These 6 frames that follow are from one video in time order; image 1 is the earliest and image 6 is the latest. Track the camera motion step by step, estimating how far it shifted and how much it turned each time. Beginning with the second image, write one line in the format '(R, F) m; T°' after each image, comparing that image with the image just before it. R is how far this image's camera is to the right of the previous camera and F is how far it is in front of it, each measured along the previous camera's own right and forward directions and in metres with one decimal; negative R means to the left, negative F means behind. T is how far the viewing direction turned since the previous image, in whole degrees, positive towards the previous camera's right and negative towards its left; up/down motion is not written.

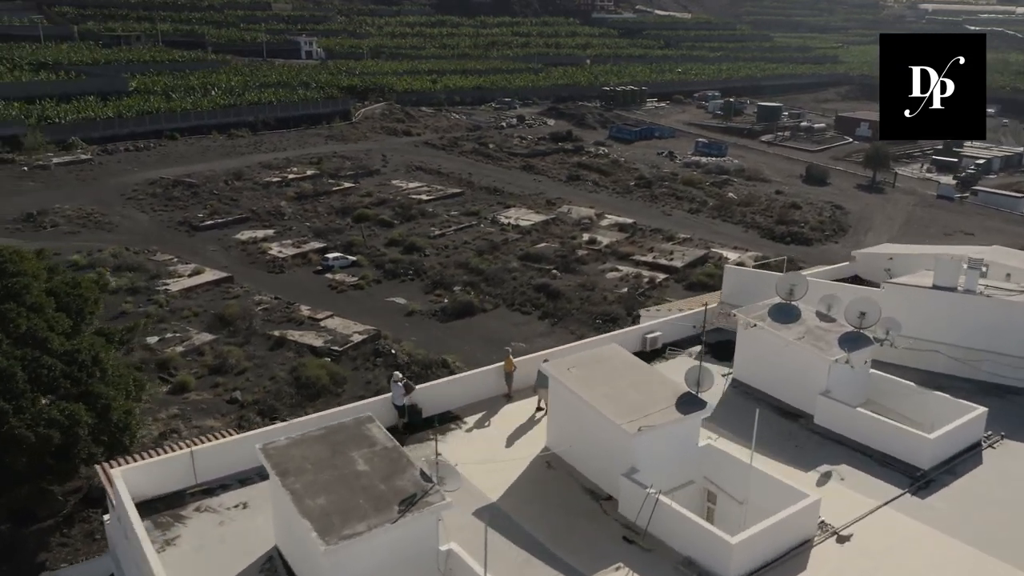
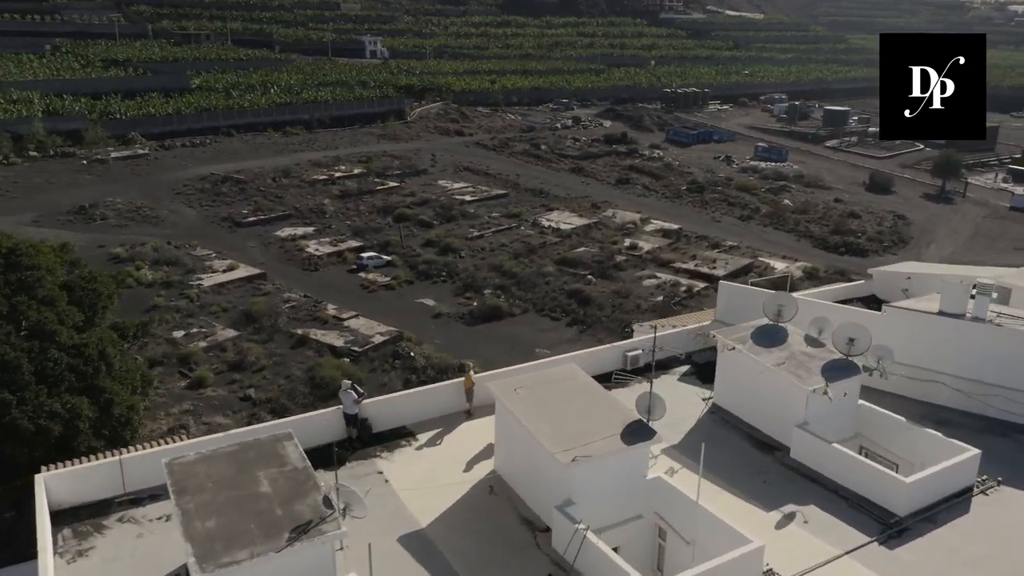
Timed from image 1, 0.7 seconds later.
(+1.3, +0.5) m; -5°
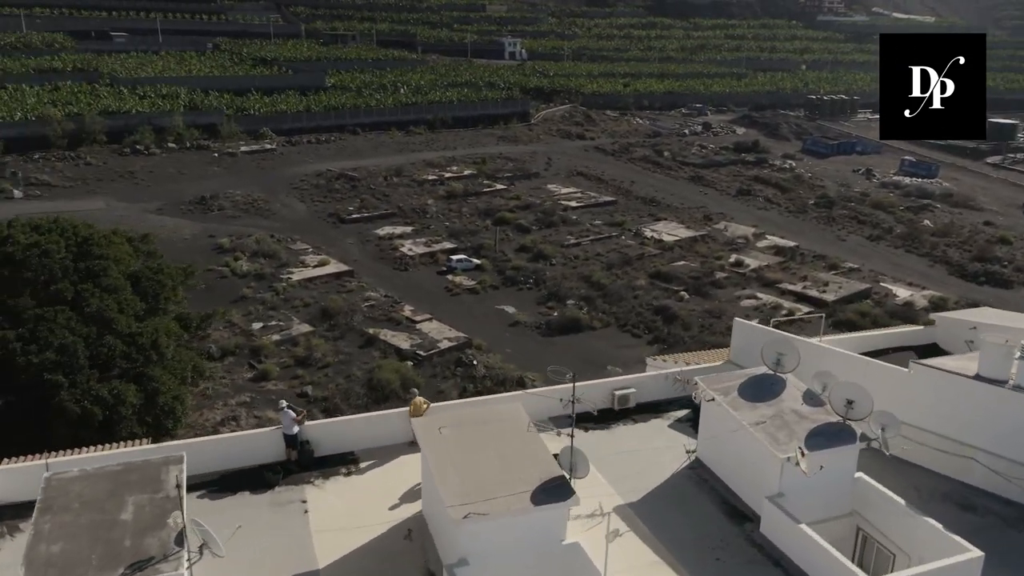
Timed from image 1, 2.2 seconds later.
(+2.1, +0.9) m; -10°
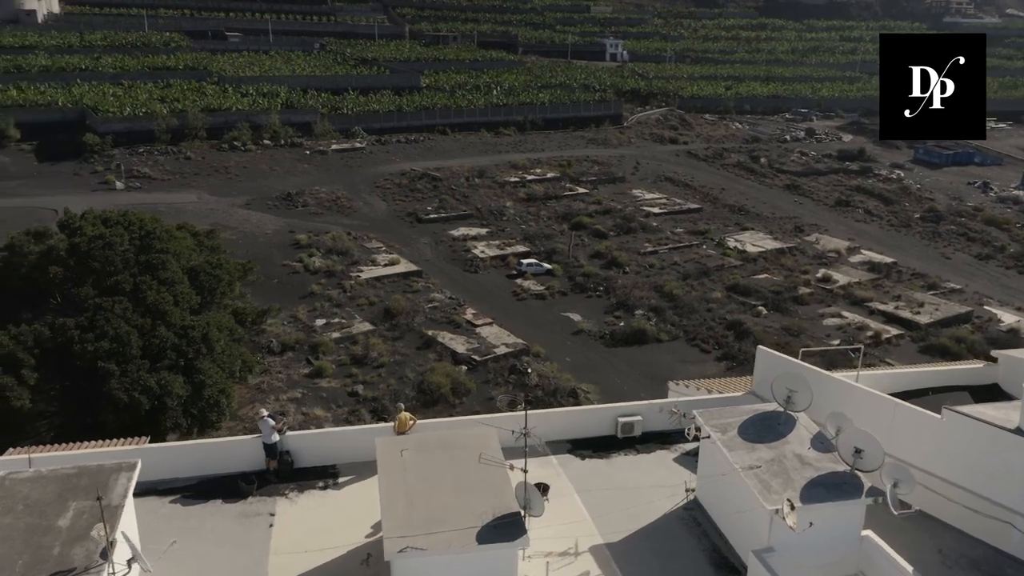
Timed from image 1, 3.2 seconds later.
(+1.2, +0.6) m; -7°
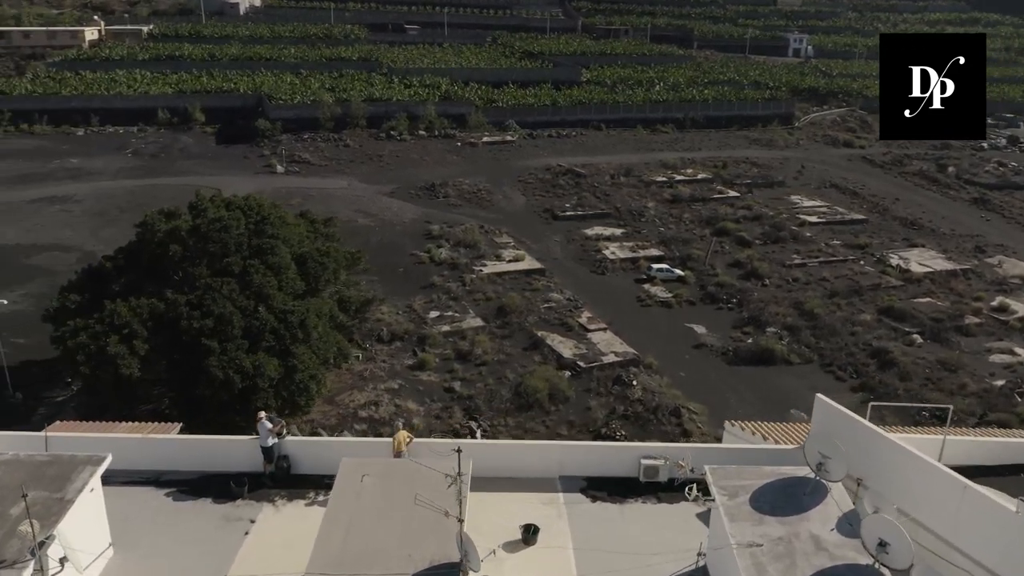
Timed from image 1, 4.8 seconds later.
(+1.7, +1.0) m; -12°
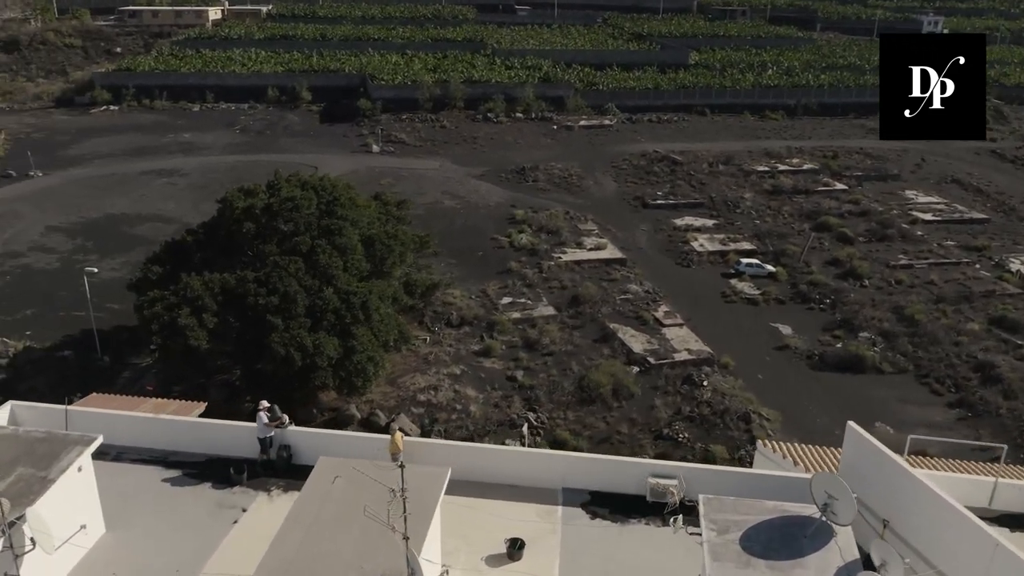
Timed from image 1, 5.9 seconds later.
(+1.1, +0.5) m; -8°
